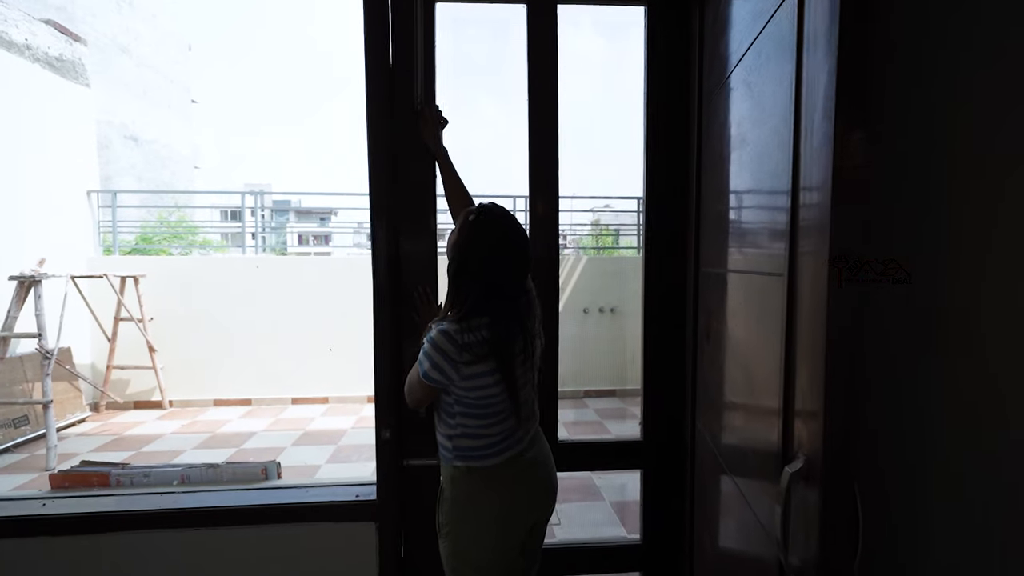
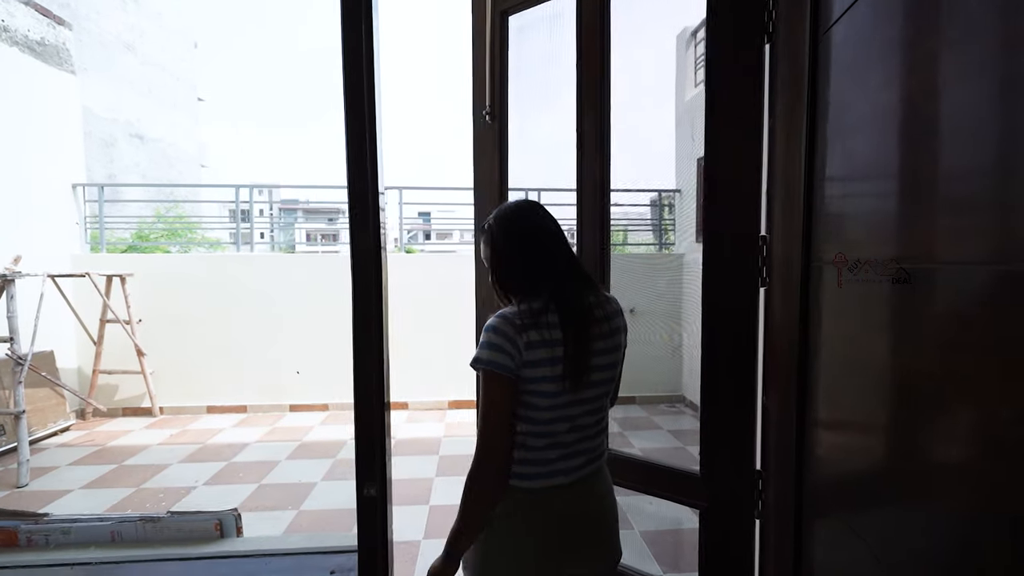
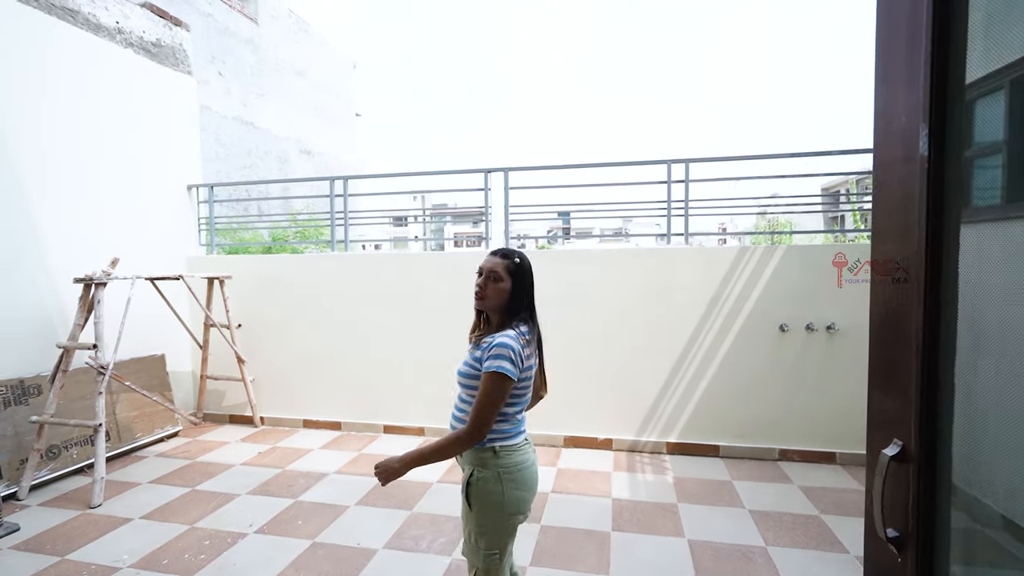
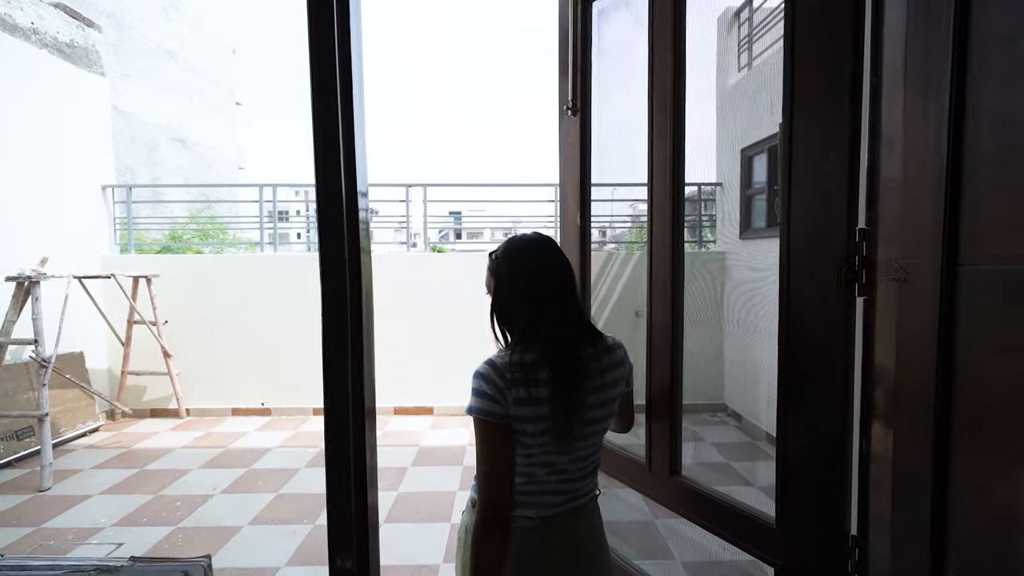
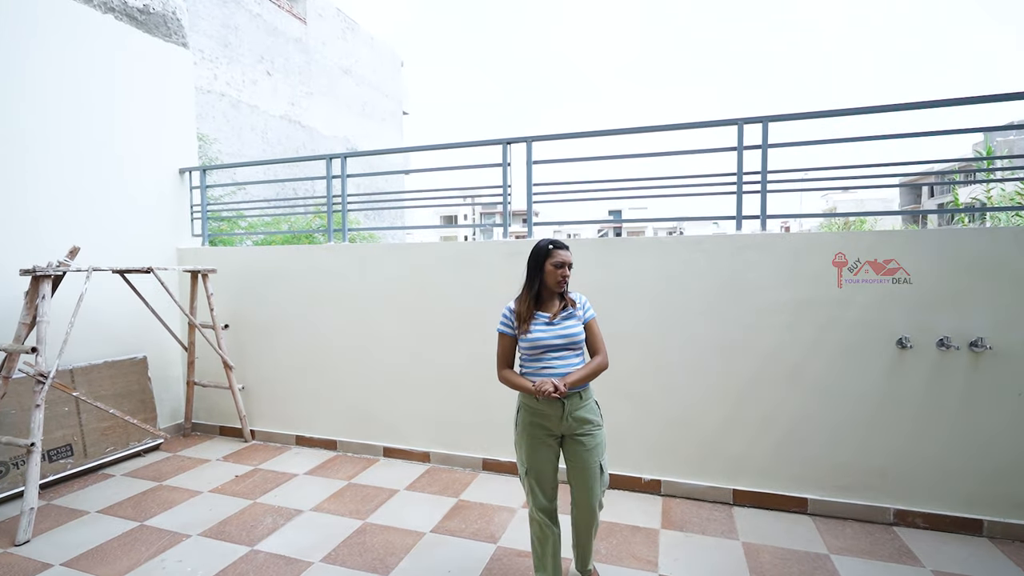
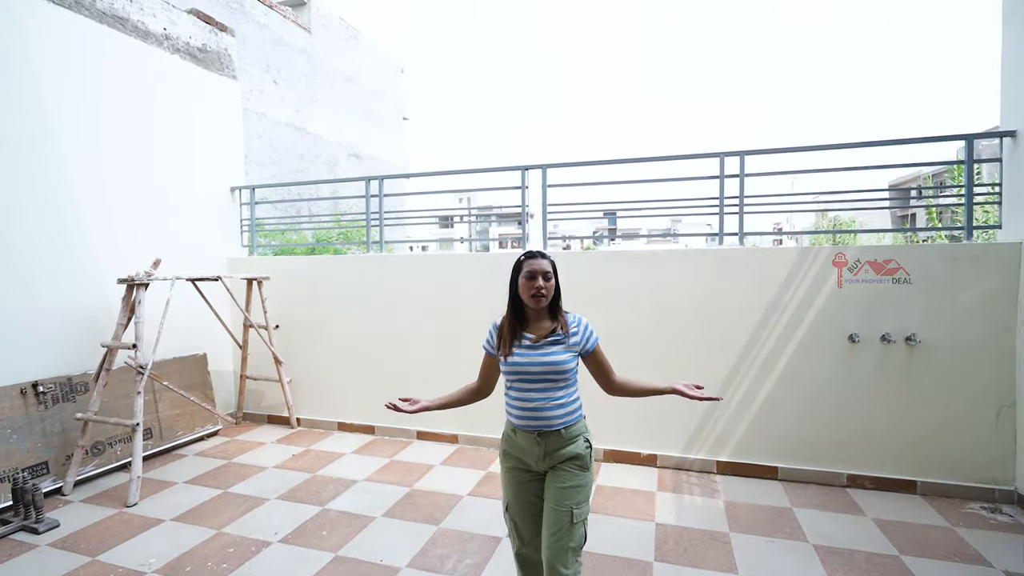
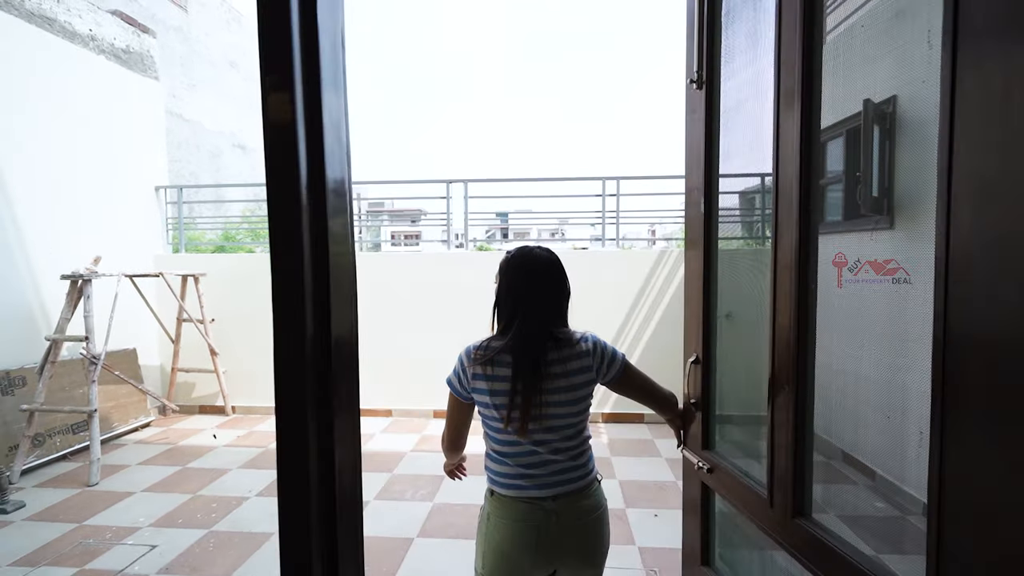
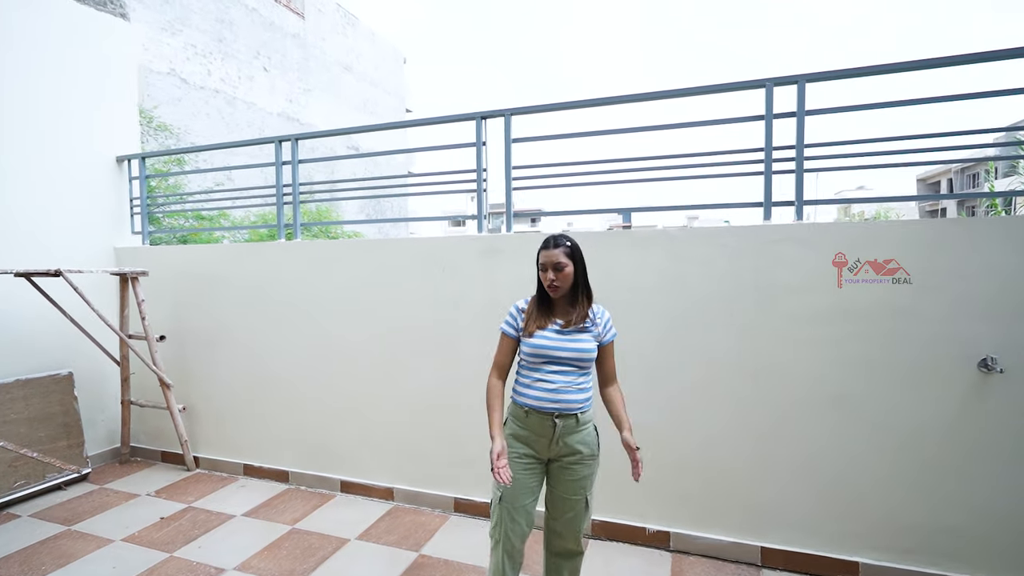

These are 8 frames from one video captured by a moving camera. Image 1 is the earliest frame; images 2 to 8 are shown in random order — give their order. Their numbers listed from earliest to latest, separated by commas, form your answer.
2, 4, 7, 3, 6, 5, 8
